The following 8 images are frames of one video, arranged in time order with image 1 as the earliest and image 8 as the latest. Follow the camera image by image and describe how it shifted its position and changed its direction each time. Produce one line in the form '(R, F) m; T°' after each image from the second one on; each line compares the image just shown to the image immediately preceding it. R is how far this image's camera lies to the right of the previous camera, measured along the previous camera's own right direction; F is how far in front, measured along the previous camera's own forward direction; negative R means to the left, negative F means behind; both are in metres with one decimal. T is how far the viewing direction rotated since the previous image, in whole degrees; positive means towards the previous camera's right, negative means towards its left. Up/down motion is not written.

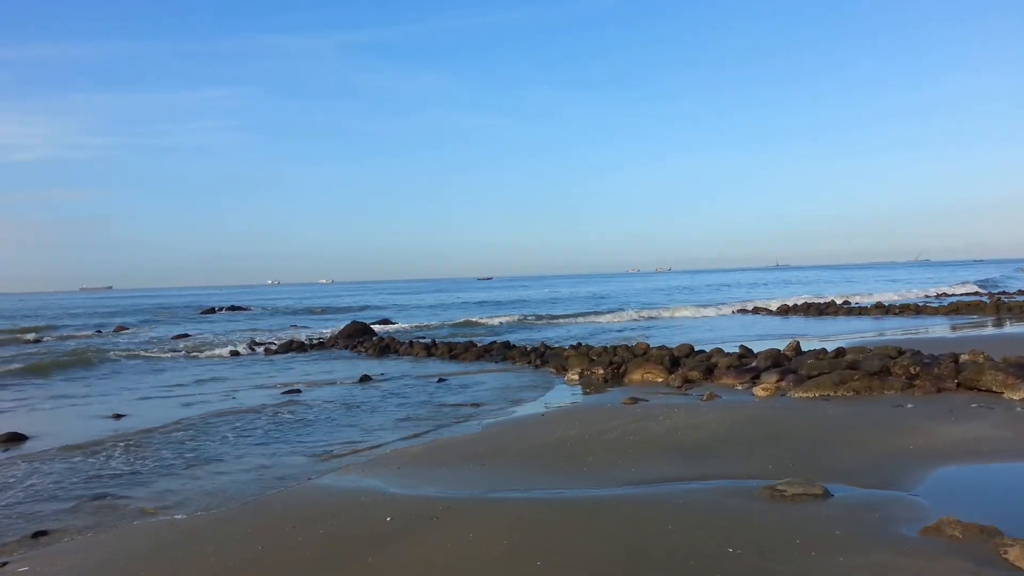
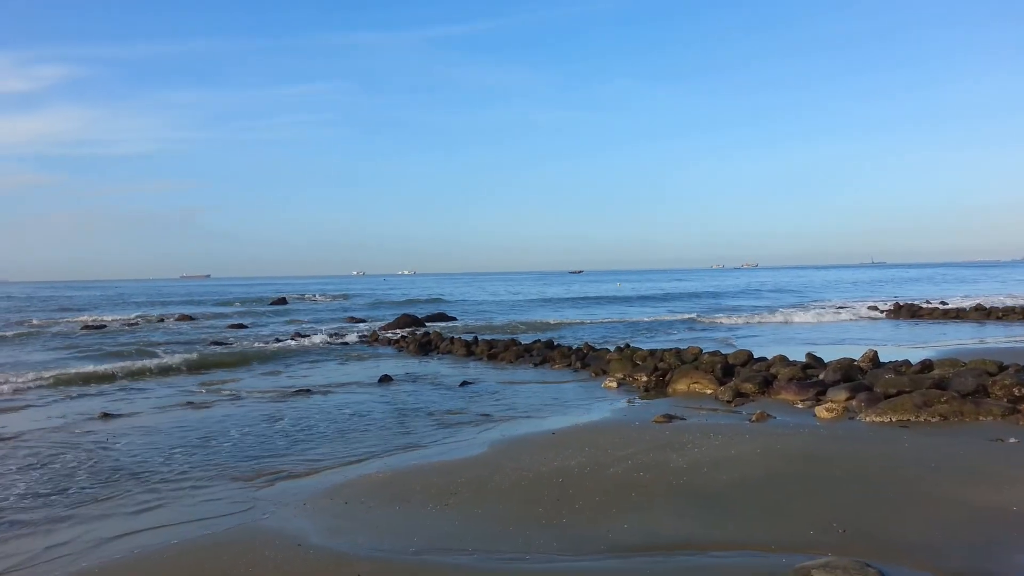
(+1.0, +2.0) m; -6°
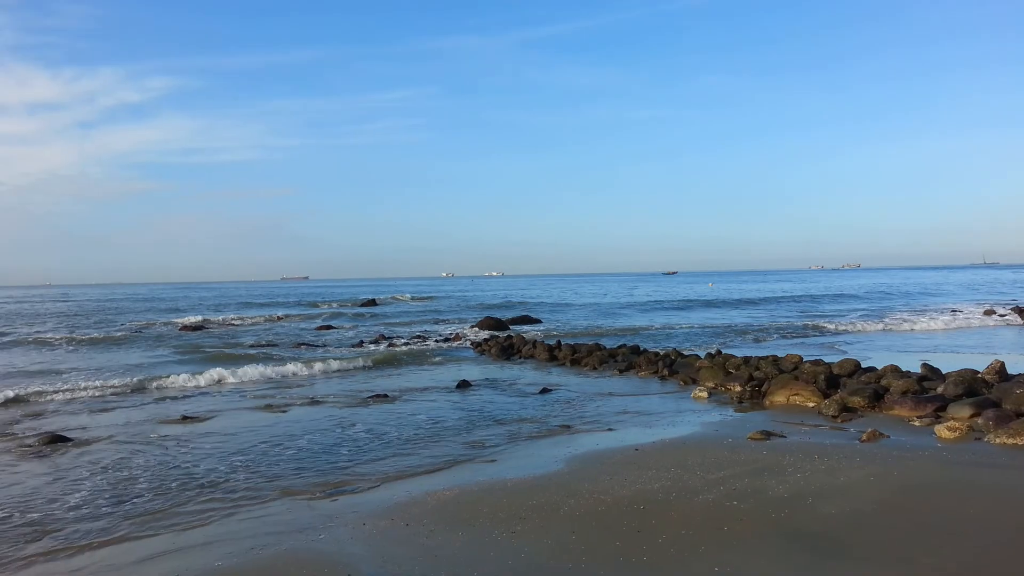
(+0.1, +0.8) m; -6°
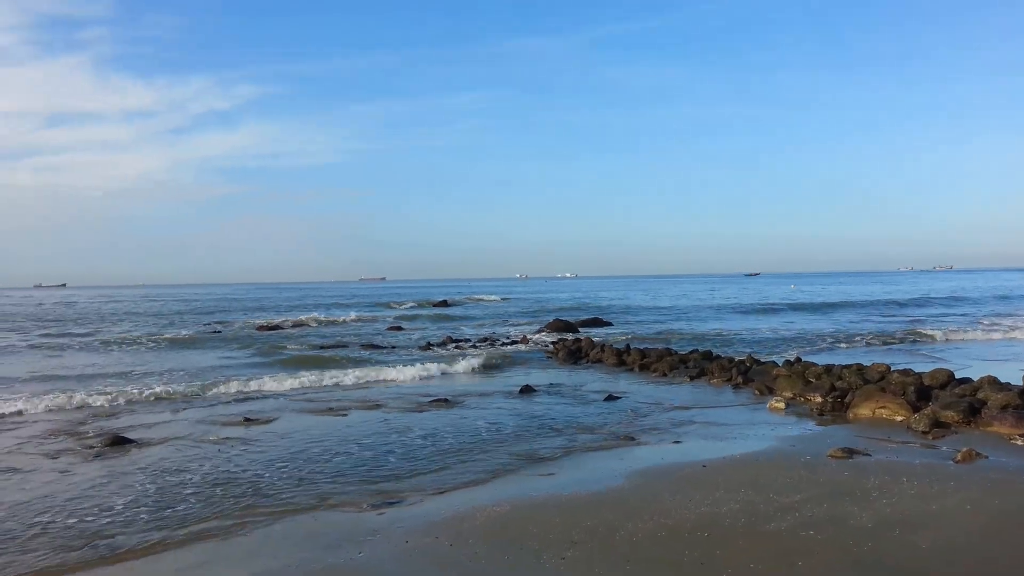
(+0.2, +0.5) m; -5°
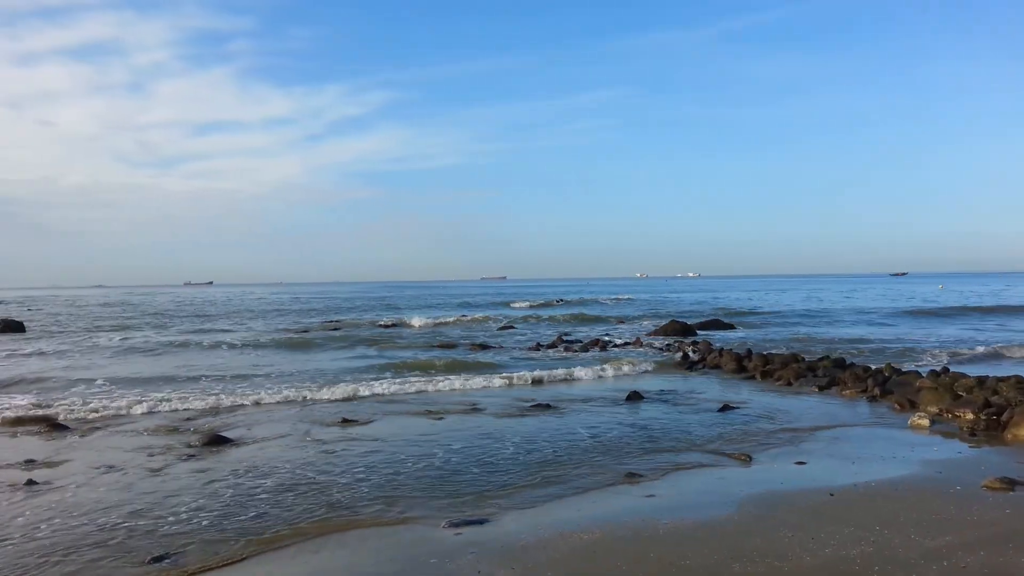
(+0.2, +0.8) m; -9°
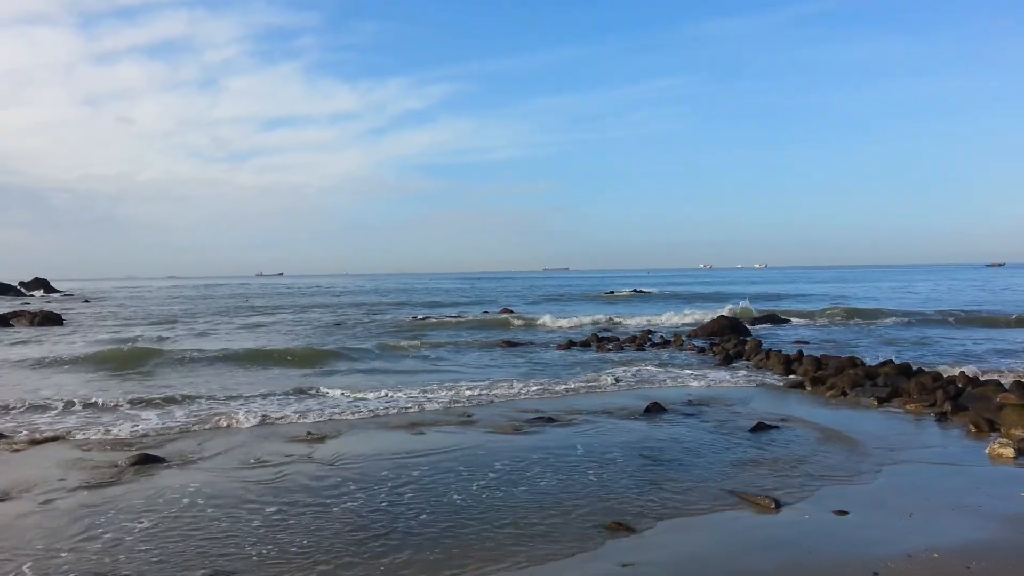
(+1.0, +2.1) m; -4°
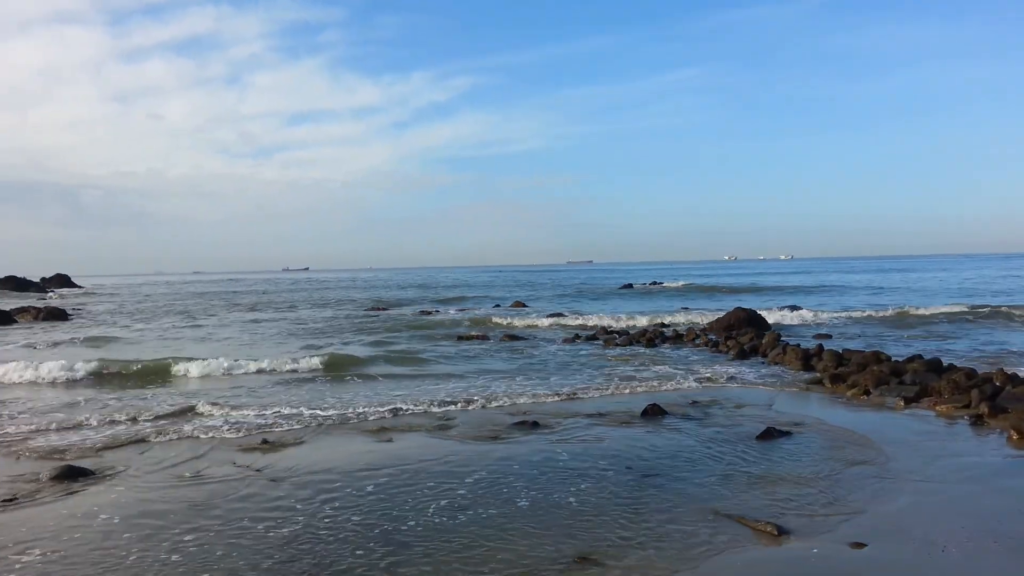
(+0.6, +1.3) m; -2°
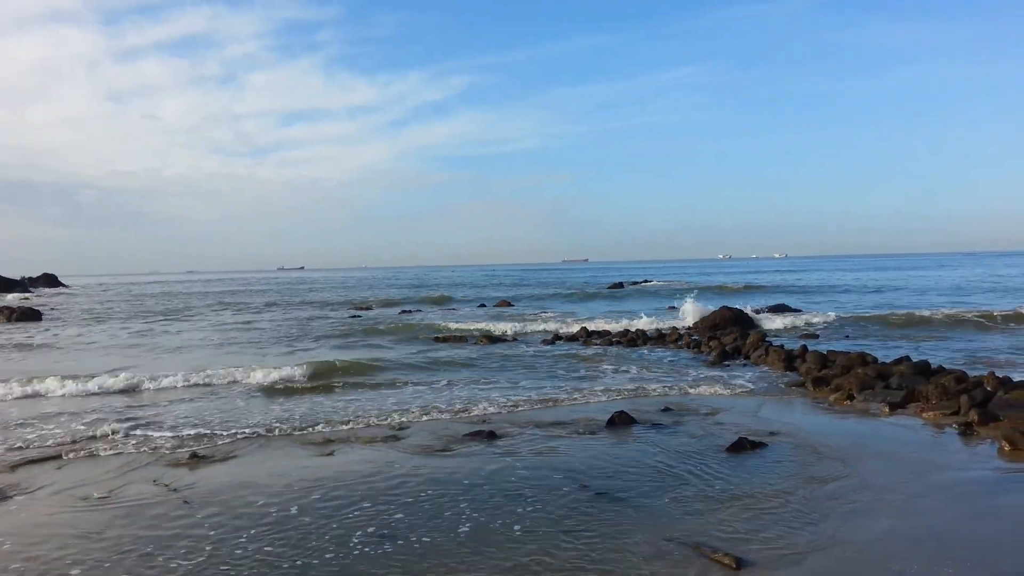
(+0.5, +0.8) m; 0°
